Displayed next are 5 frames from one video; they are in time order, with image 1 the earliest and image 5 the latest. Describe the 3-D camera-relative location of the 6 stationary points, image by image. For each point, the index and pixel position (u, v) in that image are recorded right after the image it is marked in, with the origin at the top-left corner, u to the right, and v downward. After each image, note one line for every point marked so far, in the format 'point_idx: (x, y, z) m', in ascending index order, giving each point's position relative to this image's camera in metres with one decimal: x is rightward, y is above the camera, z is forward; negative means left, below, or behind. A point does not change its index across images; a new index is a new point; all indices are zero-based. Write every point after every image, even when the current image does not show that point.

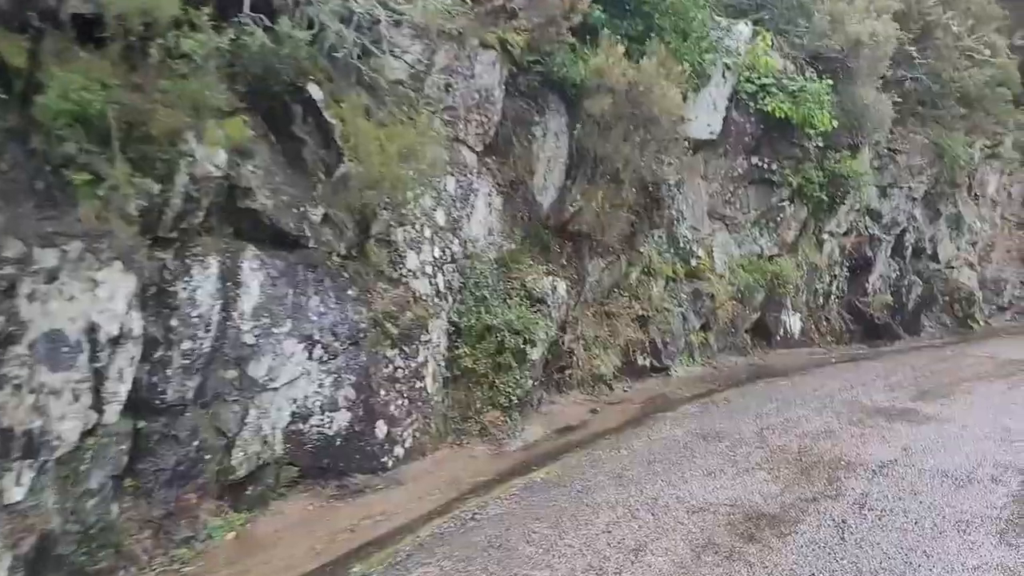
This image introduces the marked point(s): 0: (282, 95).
0: (-2.3, +2.0, +7.0) m
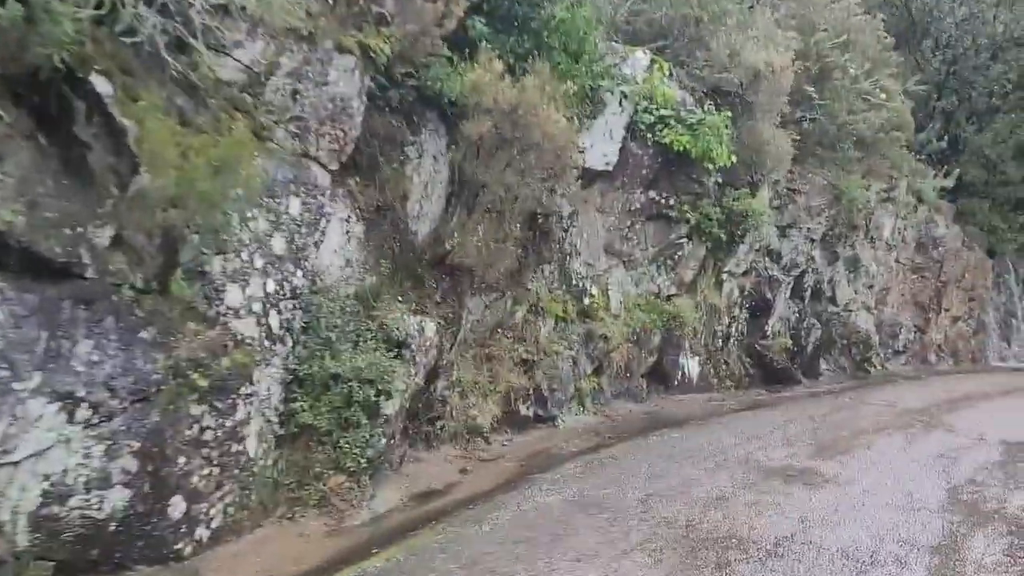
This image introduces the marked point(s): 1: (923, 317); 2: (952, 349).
0: (-3.7, +1.7, +5.5) m
1: (+10.7, -0.7, +17.8) m
2: (+11.6, -1.6, +18.1) m
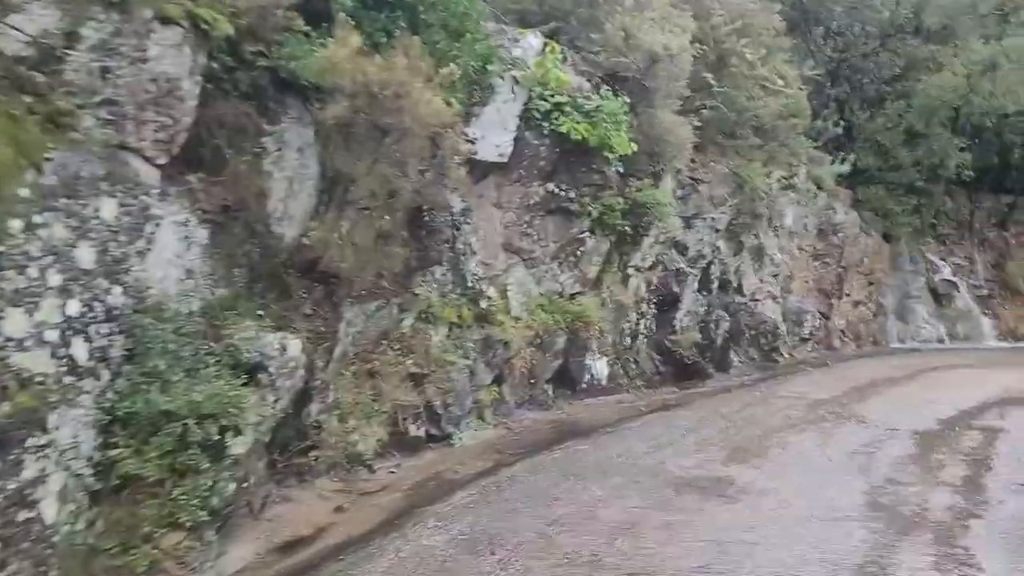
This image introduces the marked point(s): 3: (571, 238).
0: (-4.7, +1.4, +4.0) m
1: (+8.2, -0.4, +17.9) m
2: (+9.1, -1.2, +18.3) m
3: (+1.0, +0.9, +12.1) m
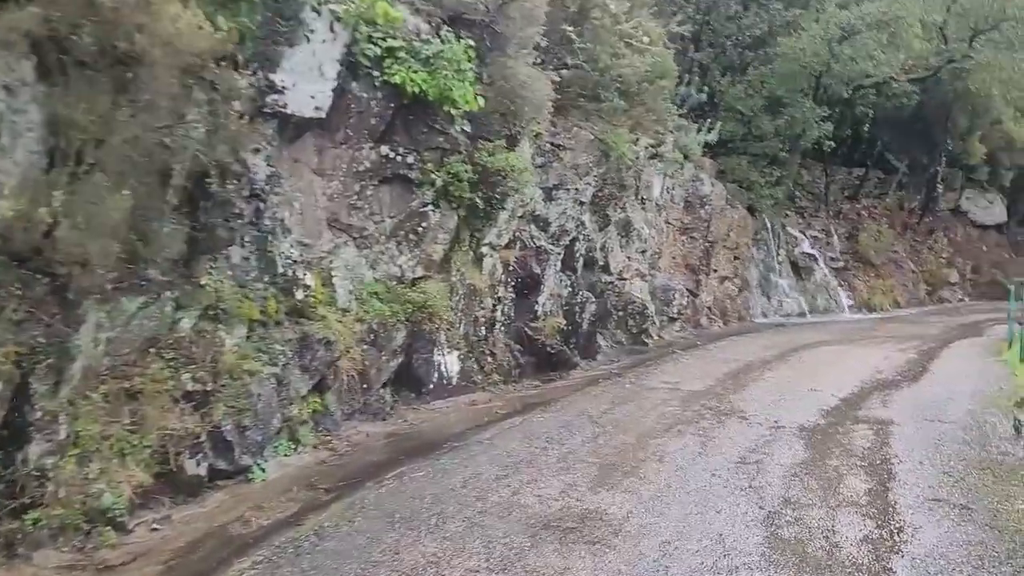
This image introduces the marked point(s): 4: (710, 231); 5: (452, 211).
0: (-5.7, +1.3, +1.1) m
1: (+4.5, +0.2, +17.2) m
2: (+5.4, -0.6, +17.8) m
3: (-1.5, +1.1, +10.1) m
4: (+5.1, +1.5, +17.8) m
5: (-0.9, +1.2, +10.5) m
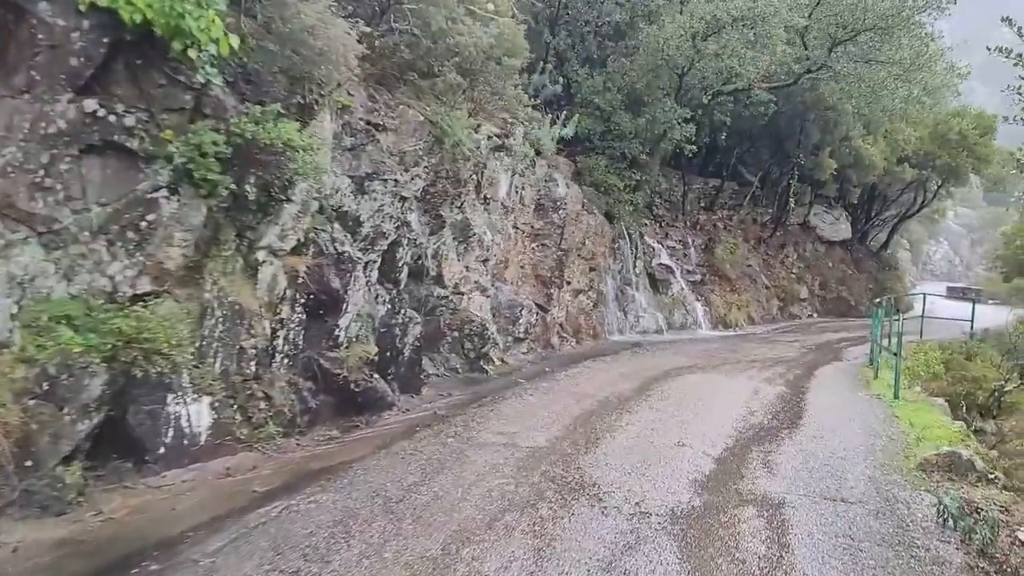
0: (-6.1, +1.2, -2.7) m
1: (+0.7, -0.1, +15.1) m
2: (+1.4, -0.9, +15.8) m
3: (-3.8, +0.9, +7.0) m
4: (+1.2, +1.1, +15.7) m
5: (-3.3, +1.0, +7.5) m
